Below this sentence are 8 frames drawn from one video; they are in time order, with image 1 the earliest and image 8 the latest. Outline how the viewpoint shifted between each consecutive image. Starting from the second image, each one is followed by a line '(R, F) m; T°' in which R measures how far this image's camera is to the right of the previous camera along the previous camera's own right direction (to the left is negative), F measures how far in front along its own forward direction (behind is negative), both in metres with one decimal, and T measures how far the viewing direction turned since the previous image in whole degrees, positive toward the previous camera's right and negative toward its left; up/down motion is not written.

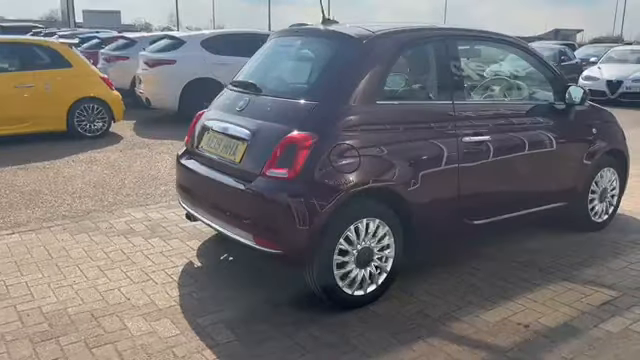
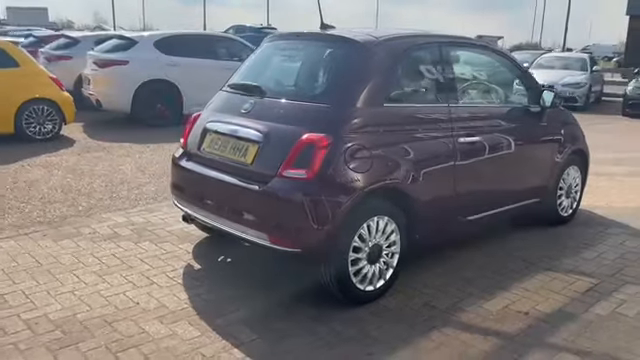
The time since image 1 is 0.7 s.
(-0.5, -0.1) m; +7°
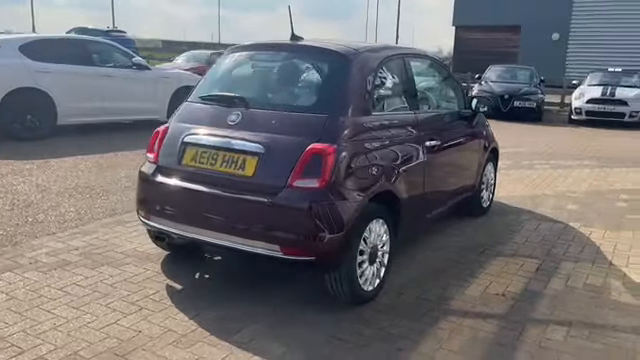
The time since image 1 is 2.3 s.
(-1.0, 0.0) m; +16°
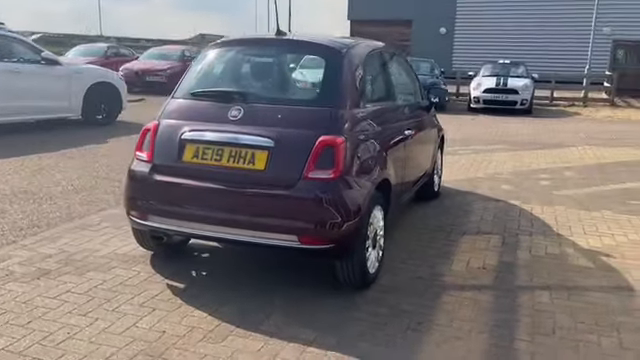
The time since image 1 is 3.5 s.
(-0.7, -0.1) m; +11°
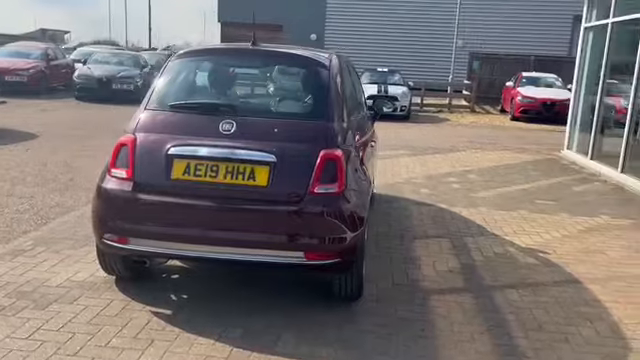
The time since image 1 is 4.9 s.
(-0.9, +0.1) m; +14°
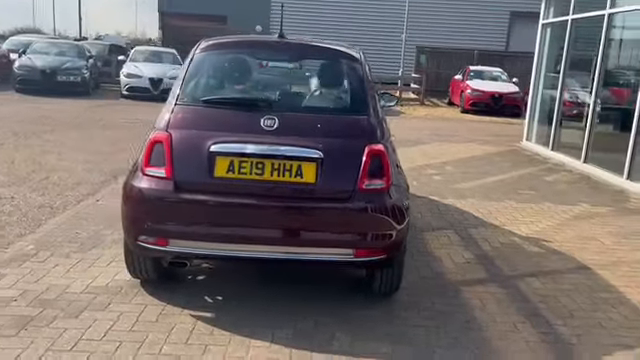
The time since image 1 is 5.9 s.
(-0.7, +0.1) m; +6°
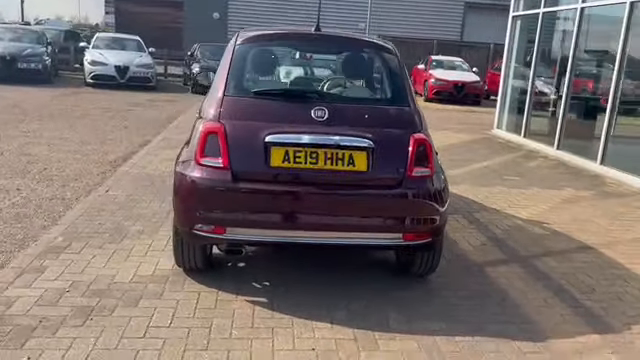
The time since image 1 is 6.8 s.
(-0.6, -0.1) m; +5°
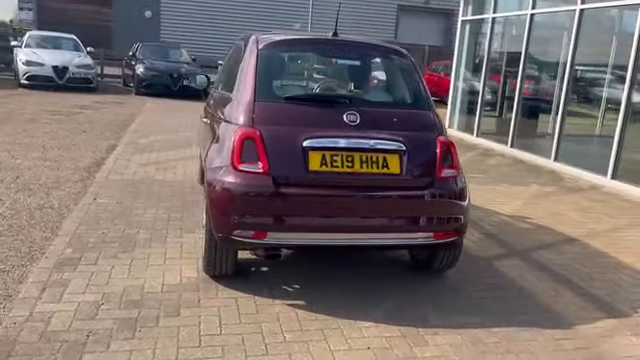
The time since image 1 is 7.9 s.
(-0.7, 0.0) m; +7°
